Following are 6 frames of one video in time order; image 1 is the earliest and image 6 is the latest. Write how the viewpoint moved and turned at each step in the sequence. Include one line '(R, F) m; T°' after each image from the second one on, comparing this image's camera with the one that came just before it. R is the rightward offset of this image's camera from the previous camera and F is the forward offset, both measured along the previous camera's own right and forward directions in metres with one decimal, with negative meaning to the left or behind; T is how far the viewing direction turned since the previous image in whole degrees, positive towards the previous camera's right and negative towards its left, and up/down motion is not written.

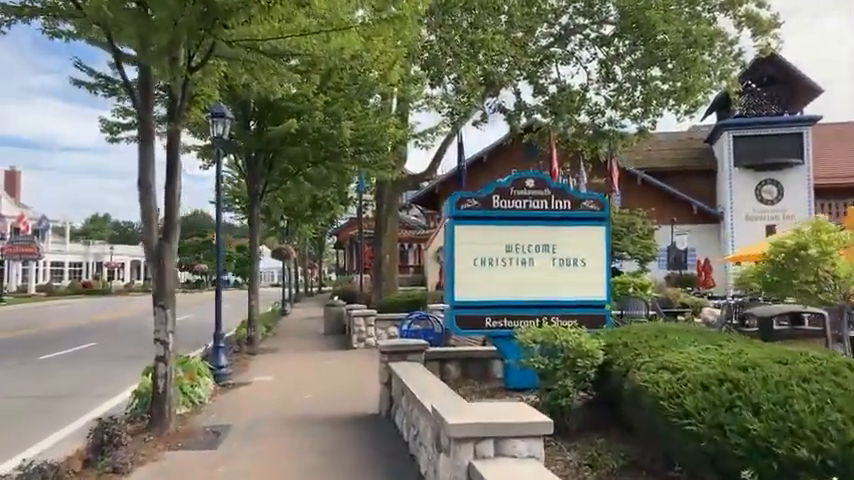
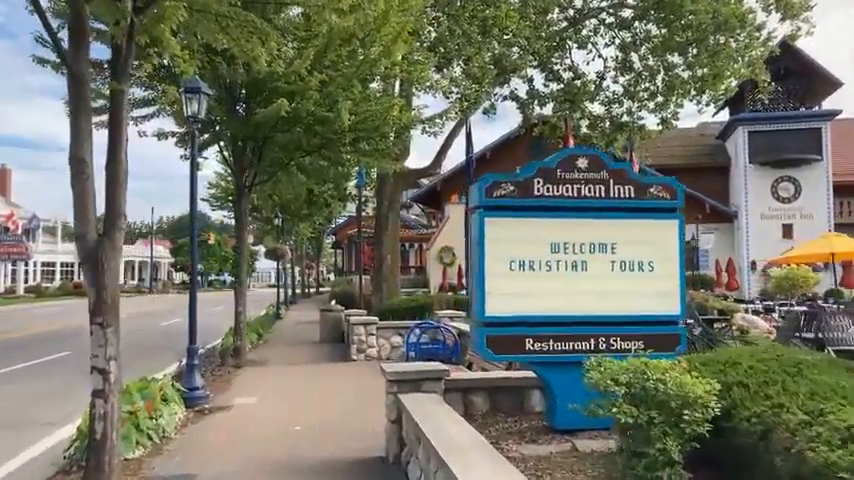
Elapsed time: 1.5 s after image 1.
(-0.2, +2.0) m; 0°
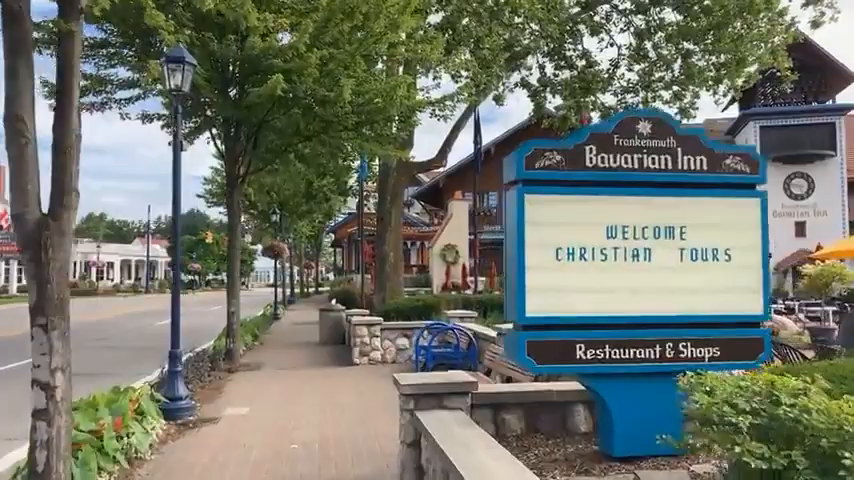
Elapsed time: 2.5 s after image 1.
(-0.2, +1.3) m; 0°
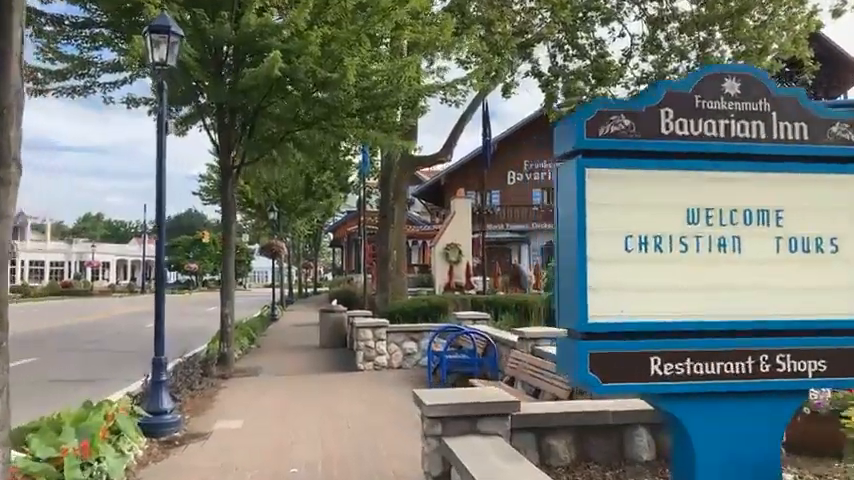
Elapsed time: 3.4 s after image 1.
(-0.2, +1.1) m; 0°
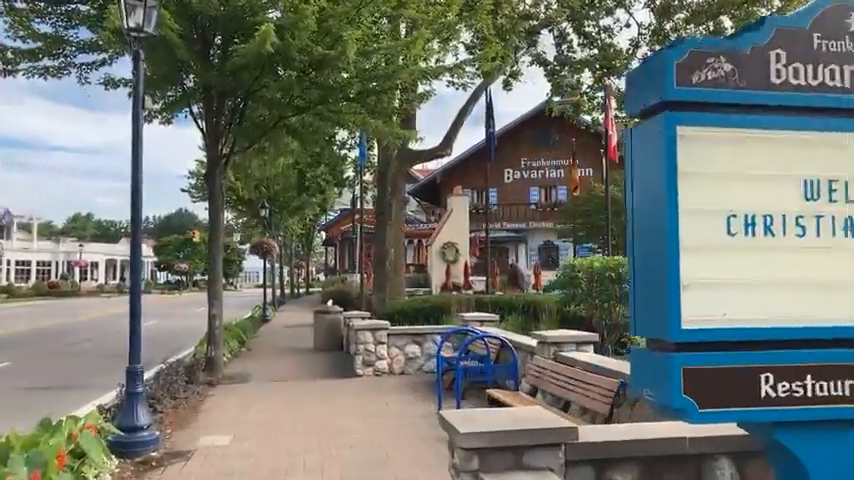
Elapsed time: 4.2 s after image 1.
(-0.2, +1.0) m; +1°
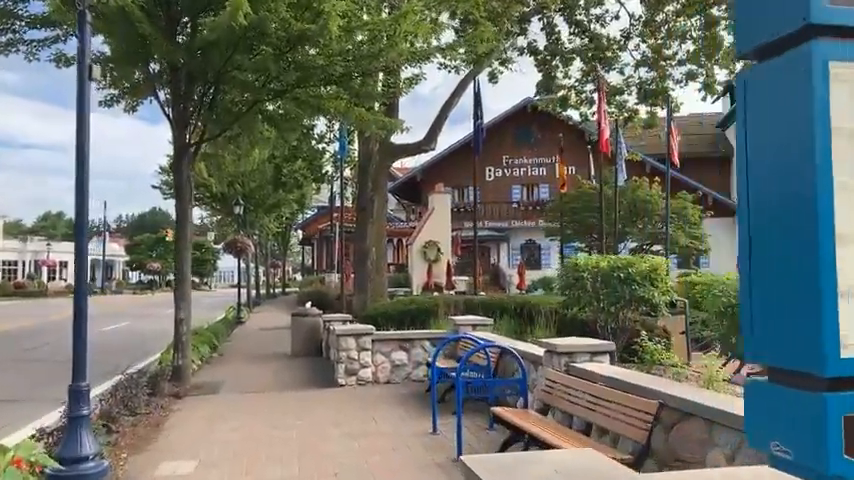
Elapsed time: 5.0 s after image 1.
(-0.2, +1.1) m; +2°
